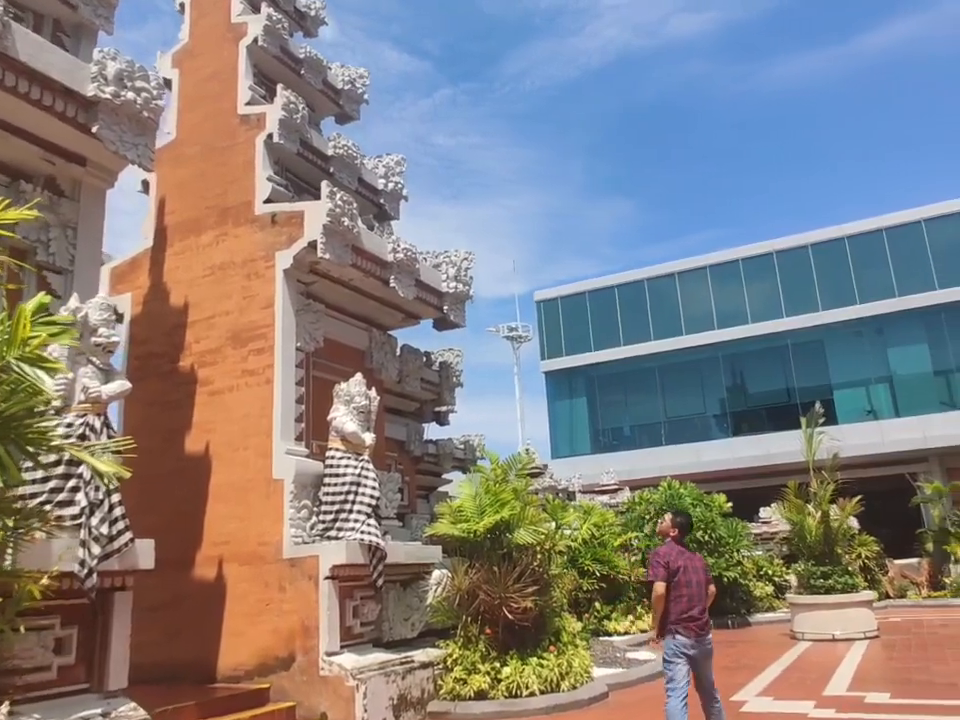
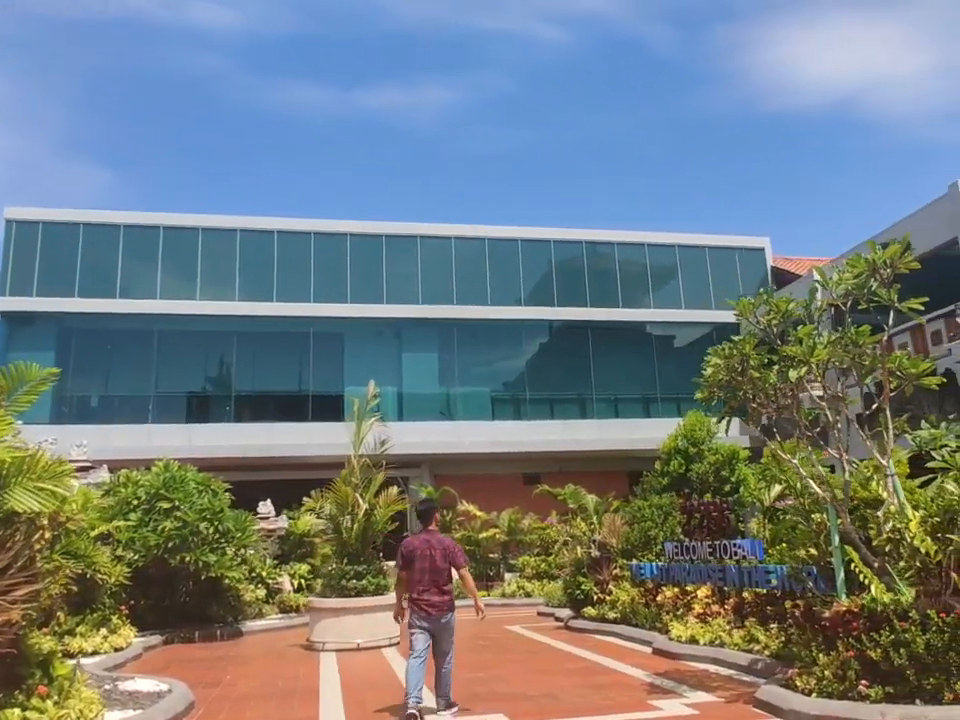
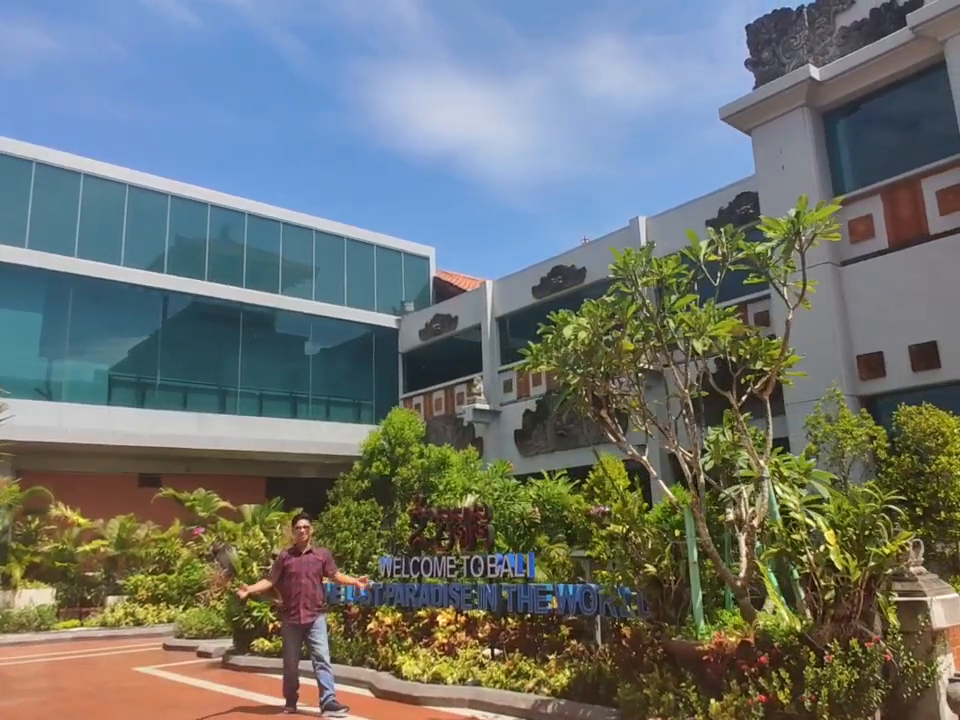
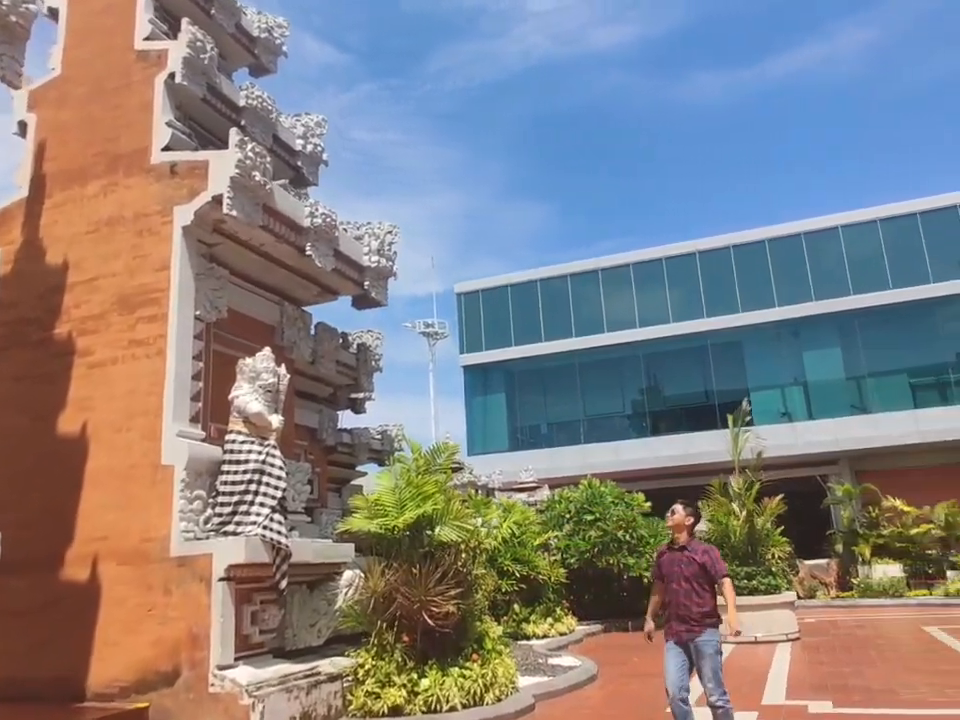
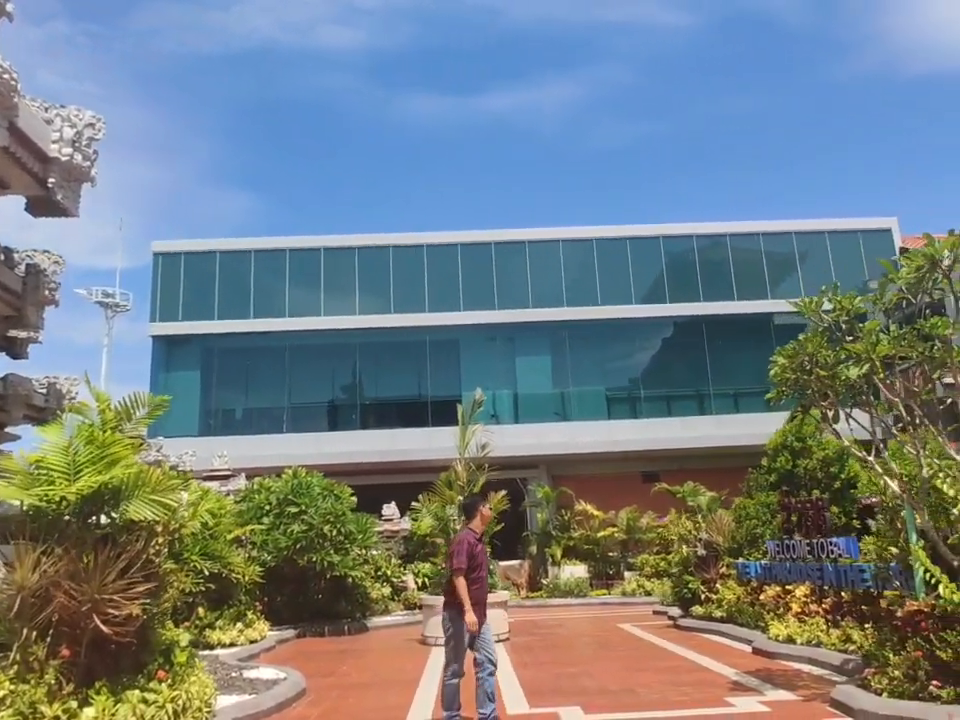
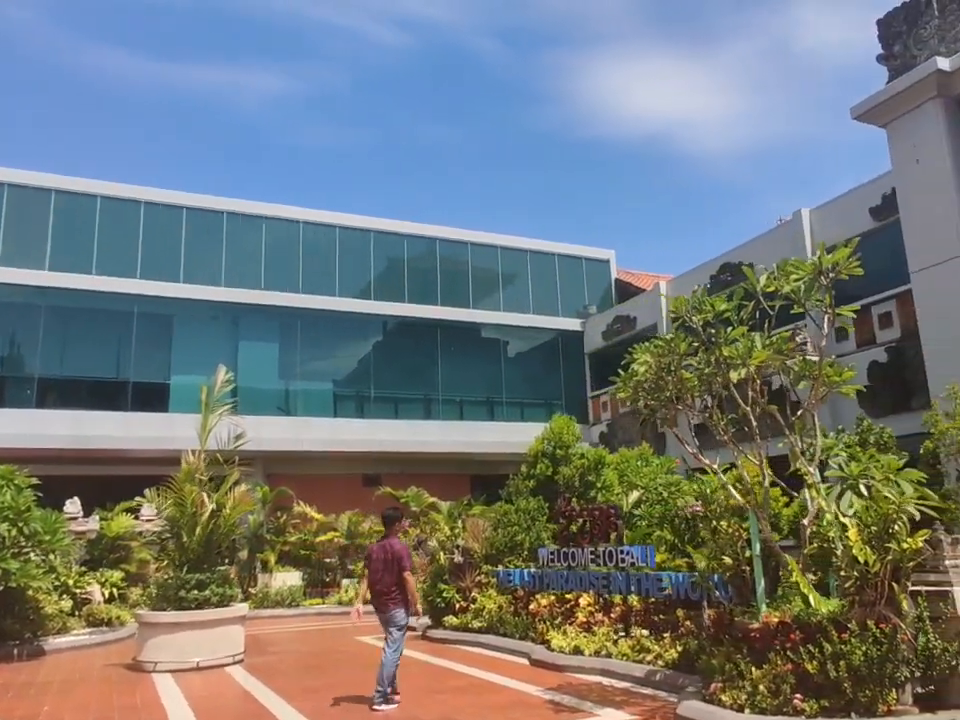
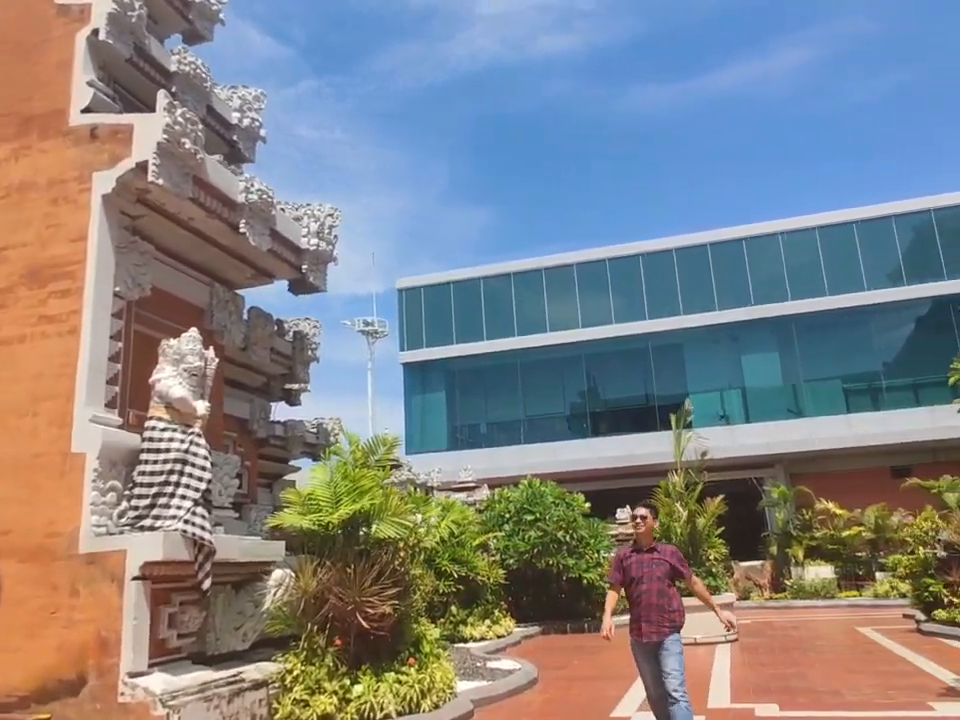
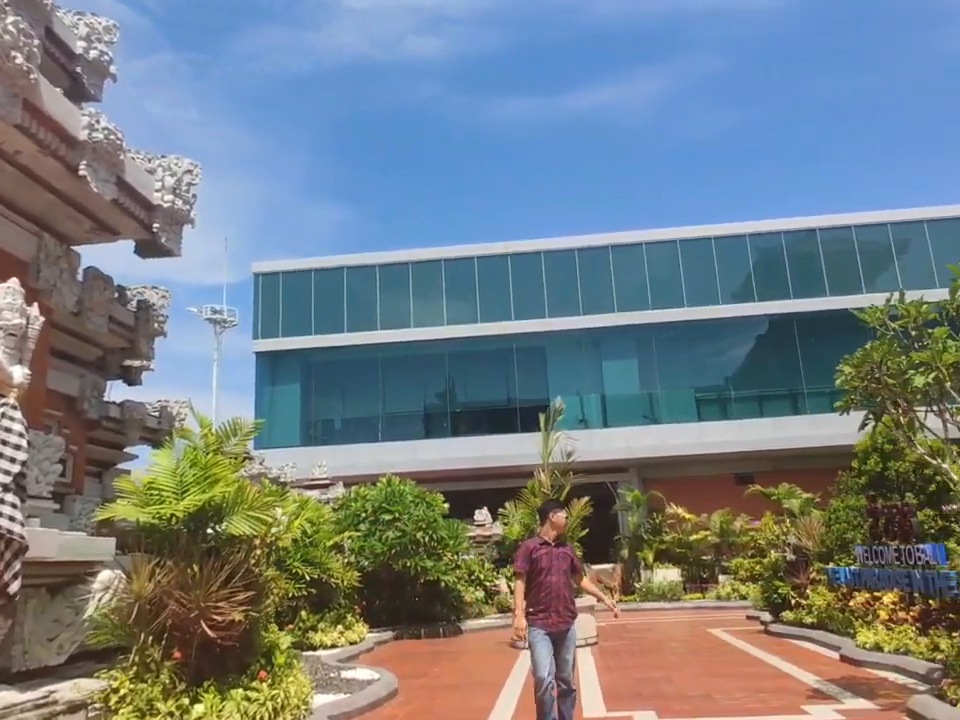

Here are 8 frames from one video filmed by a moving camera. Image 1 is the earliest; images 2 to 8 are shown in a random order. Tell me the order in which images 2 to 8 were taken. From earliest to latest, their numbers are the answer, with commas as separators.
4, 7, 8, 5, 2, 6, 3
